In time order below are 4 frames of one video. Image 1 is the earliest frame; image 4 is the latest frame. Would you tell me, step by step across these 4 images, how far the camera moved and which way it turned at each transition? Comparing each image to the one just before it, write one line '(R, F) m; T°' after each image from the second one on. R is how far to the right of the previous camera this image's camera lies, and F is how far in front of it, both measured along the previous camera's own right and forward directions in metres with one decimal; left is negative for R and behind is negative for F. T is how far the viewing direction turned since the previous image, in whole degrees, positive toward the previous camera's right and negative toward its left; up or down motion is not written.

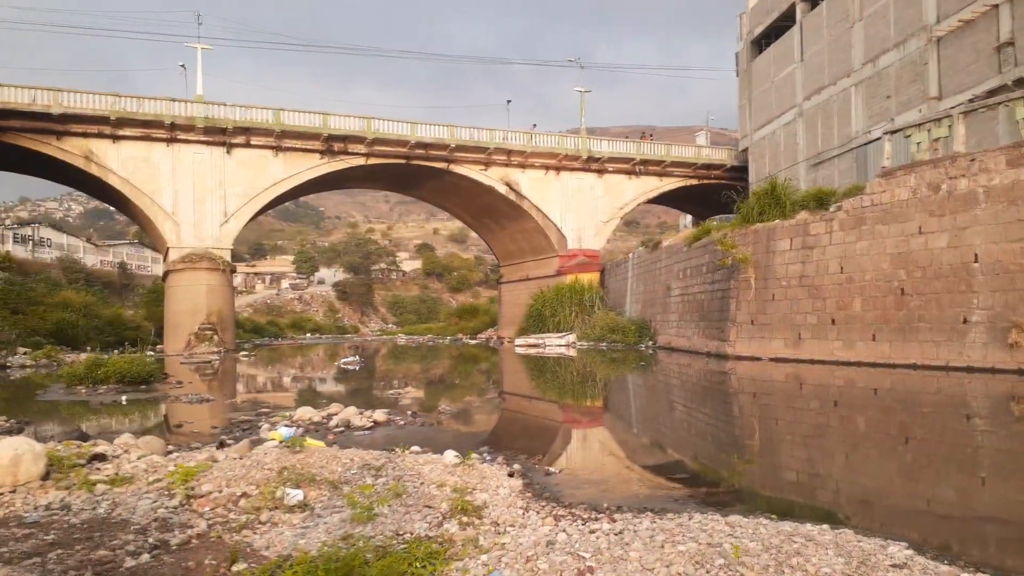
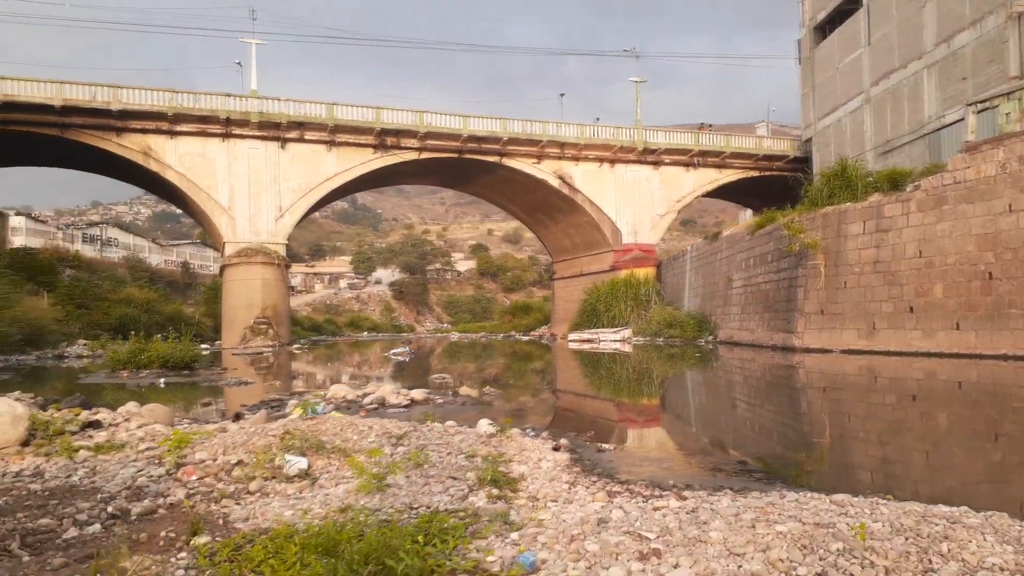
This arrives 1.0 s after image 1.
(0.0, +0.4) m; -5°
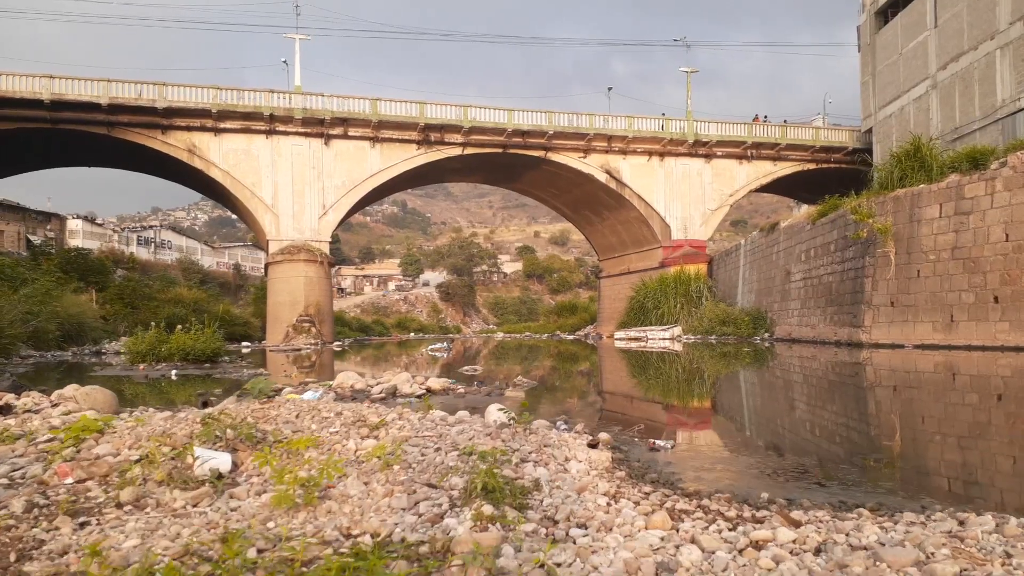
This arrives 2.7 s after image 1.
(+0.1, +0.7) m; -4°
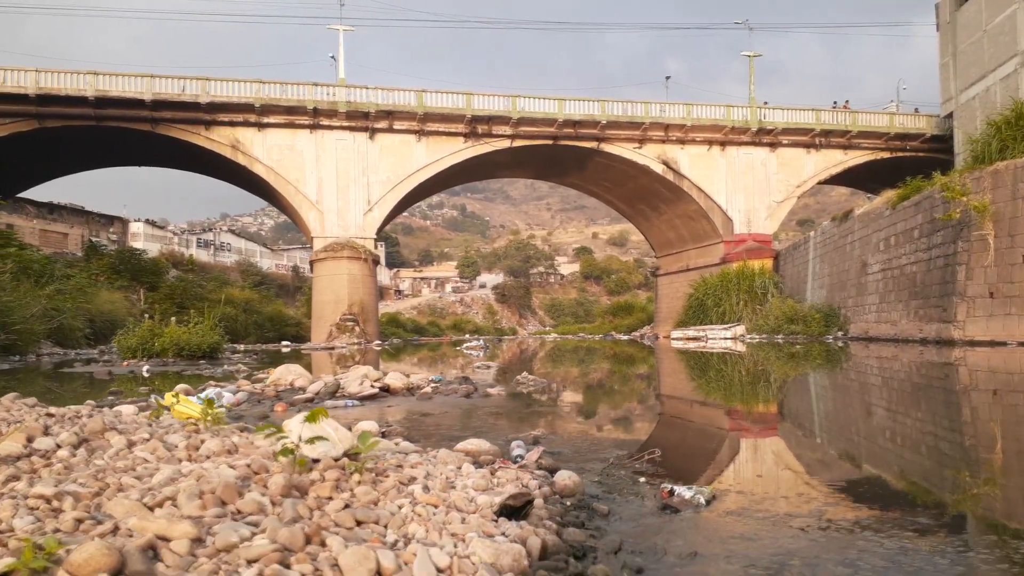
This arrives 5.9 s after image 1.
(+0.3, +1.0) m; -5°
